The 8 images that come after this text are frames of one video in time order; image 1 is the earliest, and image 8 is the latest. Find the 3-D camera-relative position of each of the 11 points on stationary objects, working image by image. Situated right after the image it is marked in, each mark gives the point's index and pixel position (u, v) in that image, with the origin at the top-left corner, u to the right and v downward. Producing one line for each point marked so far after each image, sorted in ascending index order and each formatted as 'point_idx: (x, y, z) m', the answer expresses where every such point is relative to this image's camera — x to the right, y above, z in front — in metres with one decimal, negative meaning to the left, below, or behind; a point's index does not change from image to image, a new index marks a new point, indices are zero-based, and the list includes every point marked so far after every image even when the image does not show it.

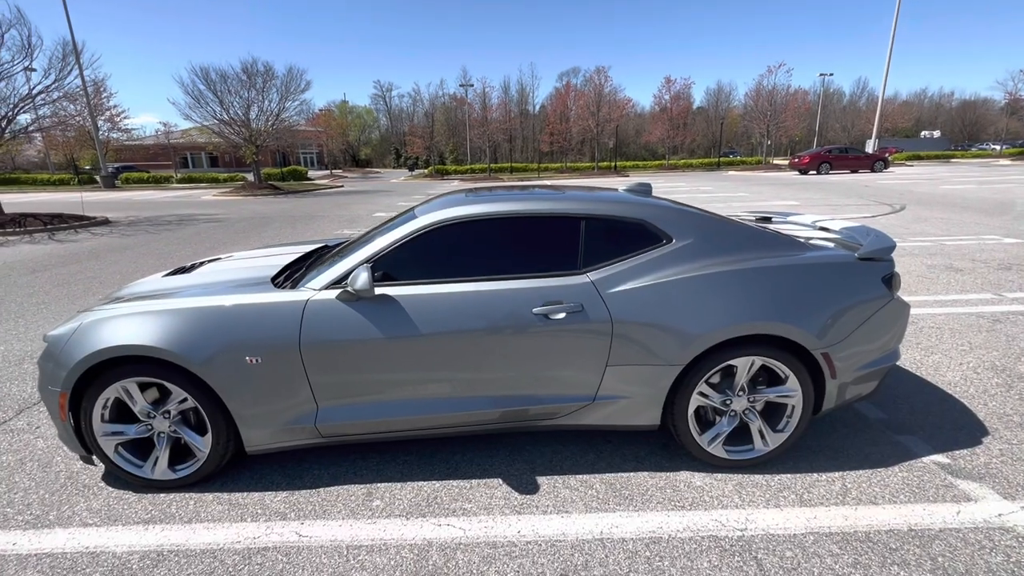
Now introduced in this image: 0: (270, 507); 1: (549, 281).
0: (-1.3, -1.1, +2.4) m
1: (+0.2, 0.0, +2.4) m
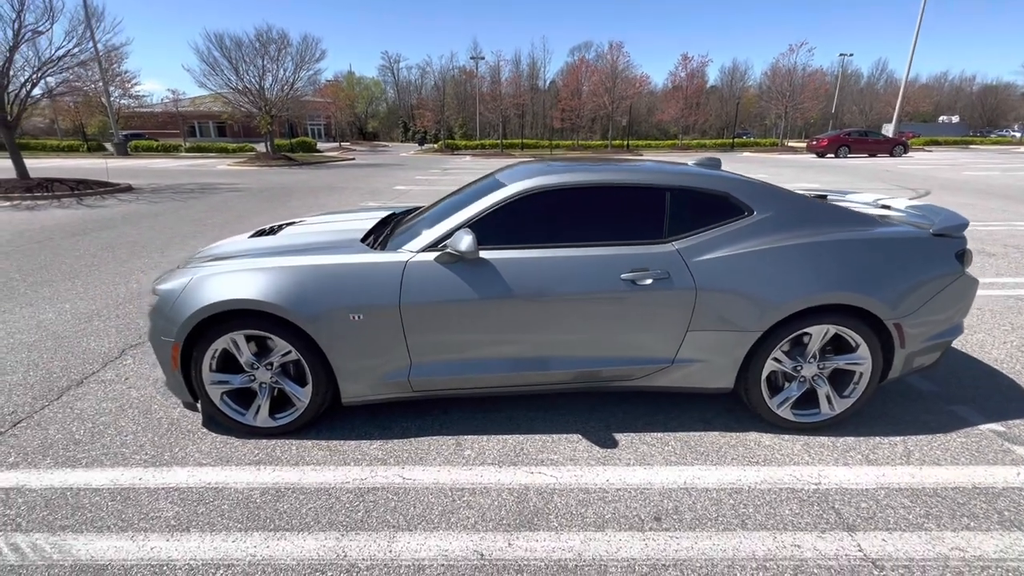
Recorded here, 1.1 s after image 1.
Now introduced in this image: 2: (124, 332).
0: (-0.8, -0.9, +2.6) m
1: (+0.7, +0.2, +2.6) m
2: (-3.5, -0.4, +4.2) m
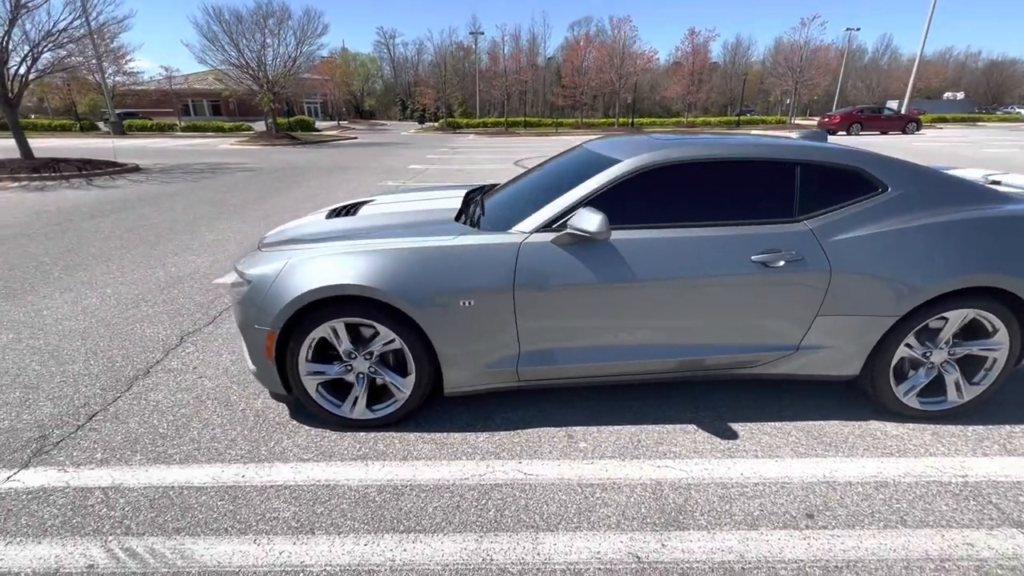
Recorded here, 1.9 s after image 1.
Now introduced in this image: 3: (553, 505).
0: (-0.2, -0.8, +2.5) m
1: (+1.3, +0.3, +2.4) m
2: (-2.9, -0.3, +4.0) m
3: (+0.2, -1.0, +2.1) m
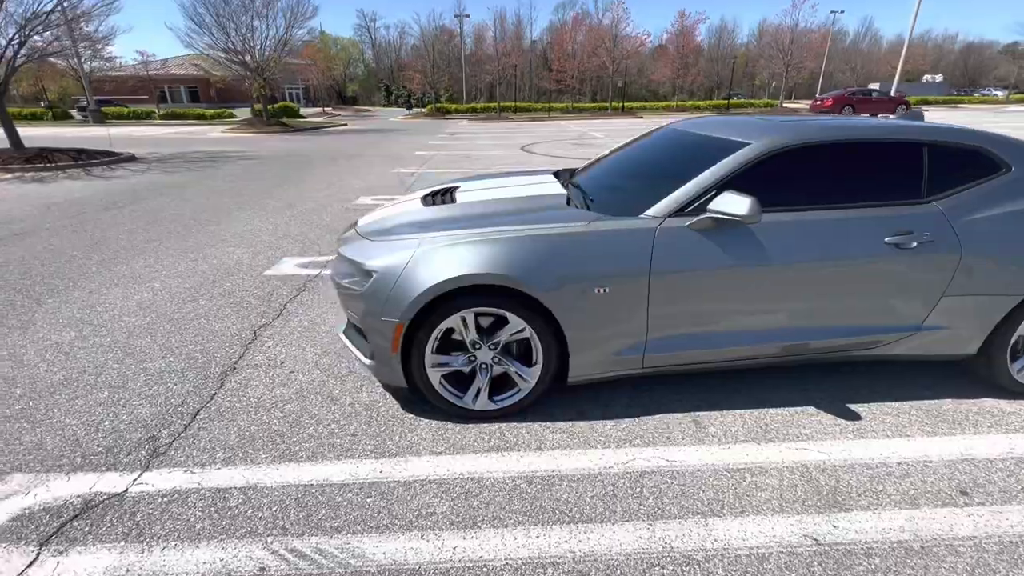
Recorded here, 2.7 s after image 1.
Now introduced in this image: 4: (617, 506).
0: (+0.5, -0.8, +2.5) m
1: (+2.0, +0.4, +2.4) m
2: (-2.2, -0.2, +3.9) m
3: (+0.9, -0.9, +2.1) m
4: (+0.5, -0.9, +2.0) m
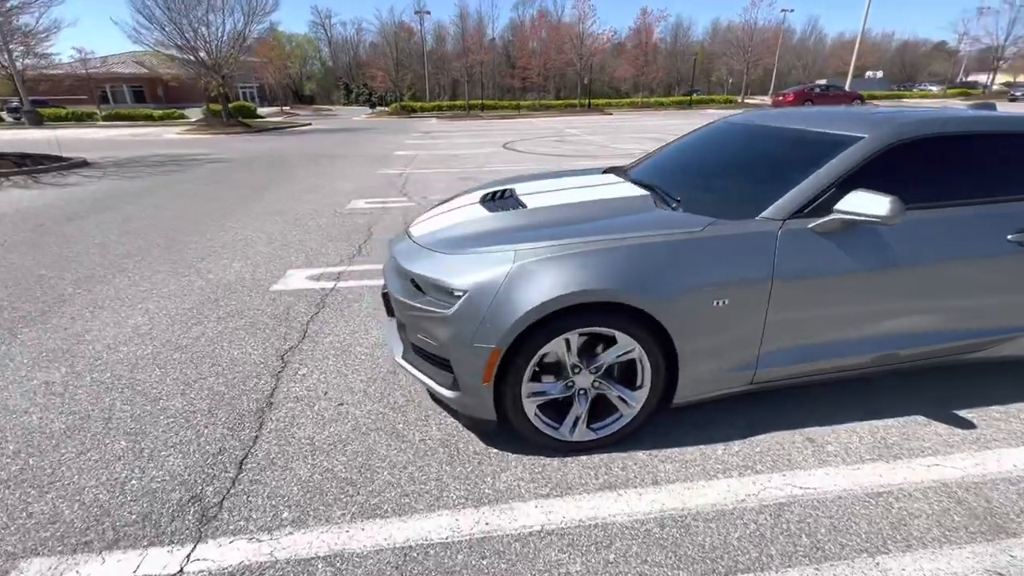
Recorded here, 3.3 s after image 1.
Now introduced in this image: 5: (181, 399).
0: (+1.0, -0.8, +2.2) m
1: (+2.4, +0.4, +2.2) m
2: (-1.9, -0.4, +3.5) m
3: (+1.4, -0.9, +1.9) m
4: (+1.0, -1.0, +1.8) m
5: (-2.0, -0.7, +2.8) m
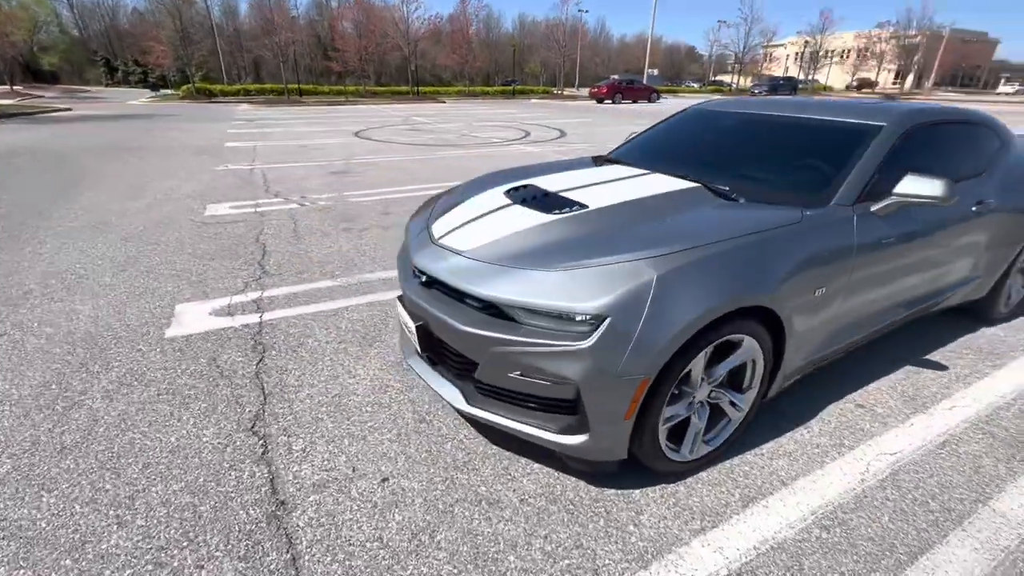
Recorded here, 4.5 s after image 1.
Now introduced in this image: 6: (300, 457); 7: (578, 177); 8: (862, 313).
0: (+1.5, -0.8, +2.3) m
1: (+2.7, +0.6, +2.7) m
2: (-1.7, -0.6, +2.5) m
3: (+2.0, -0.8, +2.1) m
4: (+1.6, -0.9, +1.9) m
5: (-1.5, -0.9, +1.8) m
6: (-1.0, -0.8, +2.2) m
7: (+0.4, +0.7, +2.8) m
8: (+1.8, -0.1, +2.4) m
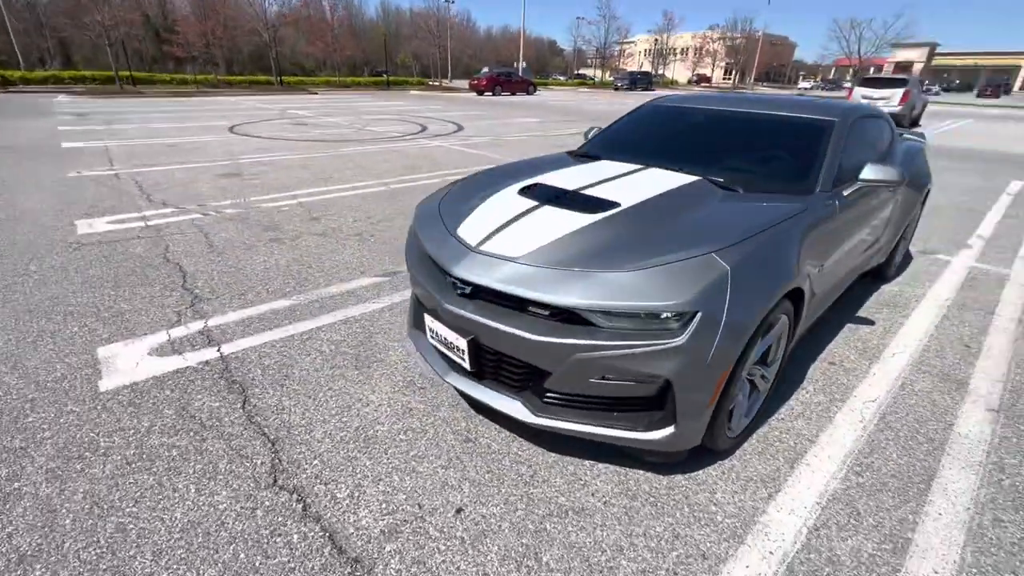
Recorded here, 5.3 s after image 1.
0: (+1.7, -0.6, +2.6) m
1: (+2.6, +0.8, +3.3) m
2: (-1.4, -0.8, +2.0) m
3: (+2.2, -0.7, +2.6) m
4: (+2.0, -0.8, +2.3) m
5: (-1.0, -1.1, +1.4) m
6: (-0.7, -0.9, +1.9) m
7: (+0.4, +0.7, +2.8) m
8: (+1.9, 0.0, +2.8) m
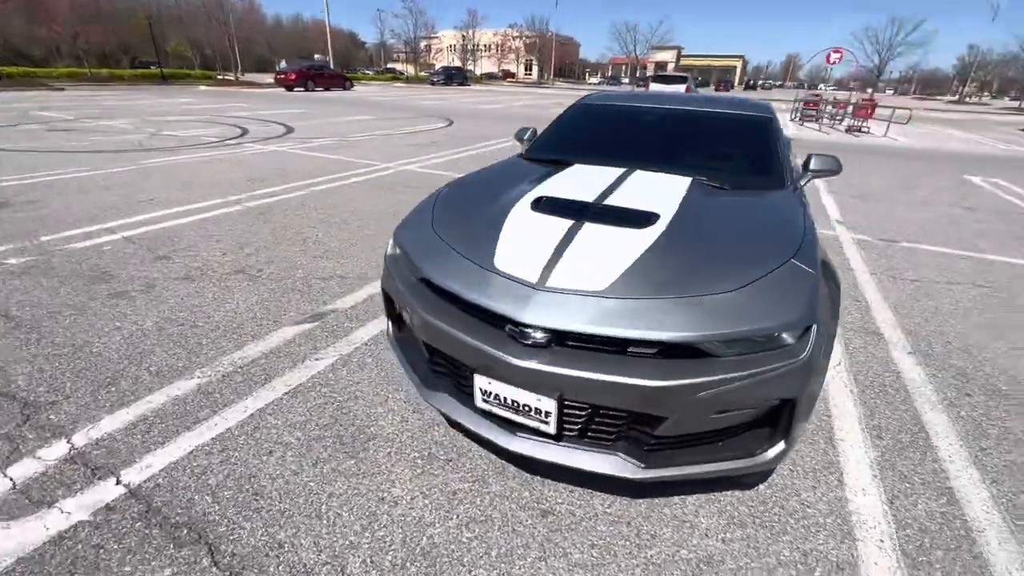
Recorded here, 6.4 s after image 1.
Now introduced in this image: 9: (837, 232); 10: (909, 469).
0: (+1.8, -0.5, +2.8) m
1: (+2.2, +1.1, +3.7) m
2: (-0.9, -1.1, +1.3) m
3: (+2.3, -0.5, +3.0) m
4: (+2.2, -0.7, +2.6) m
5: (-0.3, -1.4, +0.8) m
6: (-0.2, -1.1, +1.4) m
7: (+0.3, +0.6, +2.5) m
8: (+1.8, +0.1, +3.1) m
9: (+4.0, +0.7, +5.7) m
10: (+1.8, -0.8, +2.2) m
